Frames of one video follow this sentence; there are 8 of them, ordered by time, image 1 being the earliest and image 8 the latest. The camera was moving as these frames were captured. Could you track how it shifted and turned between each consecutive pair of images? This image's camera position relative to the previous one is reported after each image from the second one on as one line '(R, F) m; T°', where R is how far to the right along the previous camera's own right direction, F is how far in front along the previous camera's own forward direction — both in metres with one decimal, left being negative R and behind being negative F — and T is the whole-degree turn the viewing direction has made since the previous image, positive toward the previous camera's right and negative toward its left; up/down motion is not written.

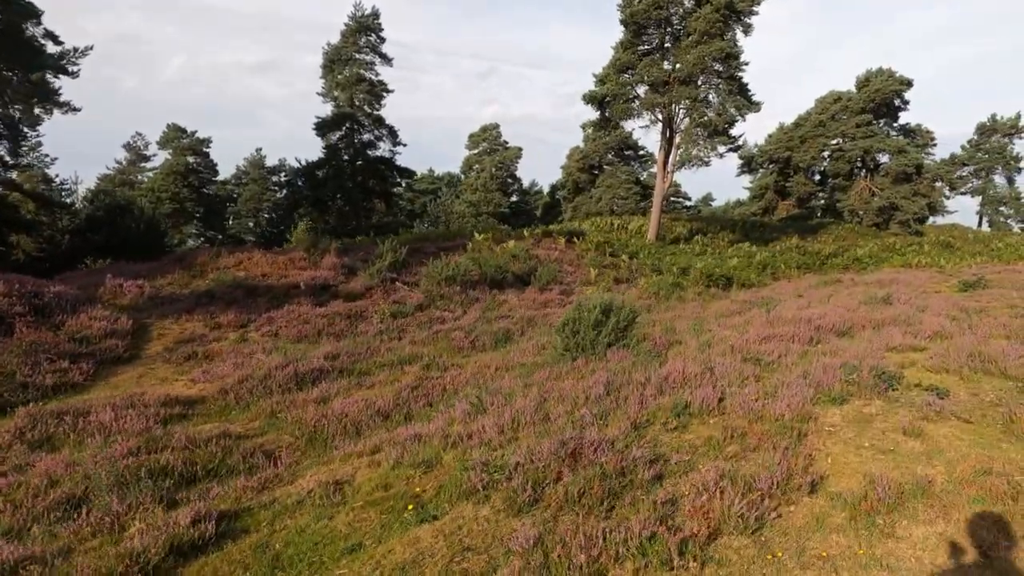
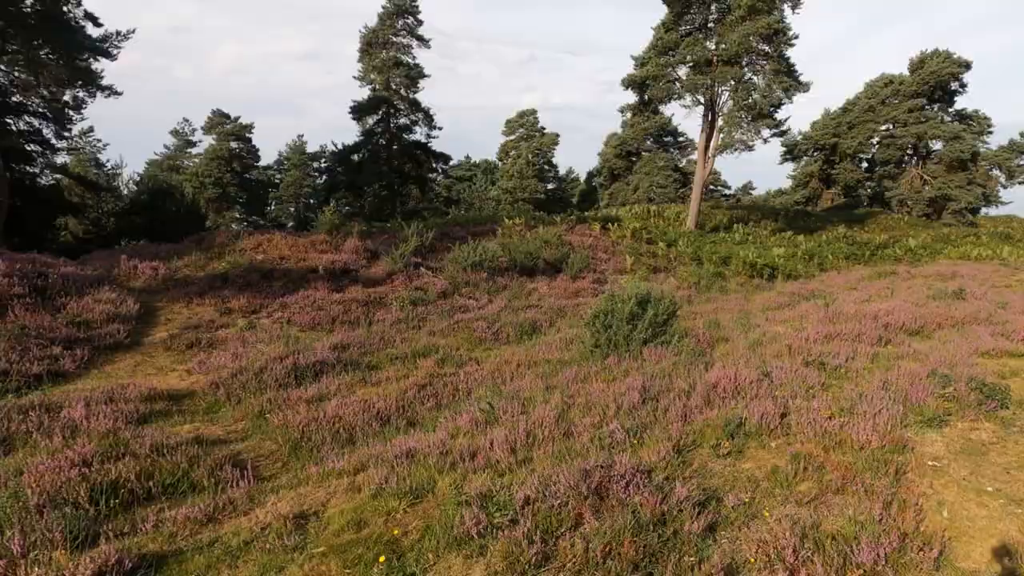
(+0.1, +1.0) m; -3°
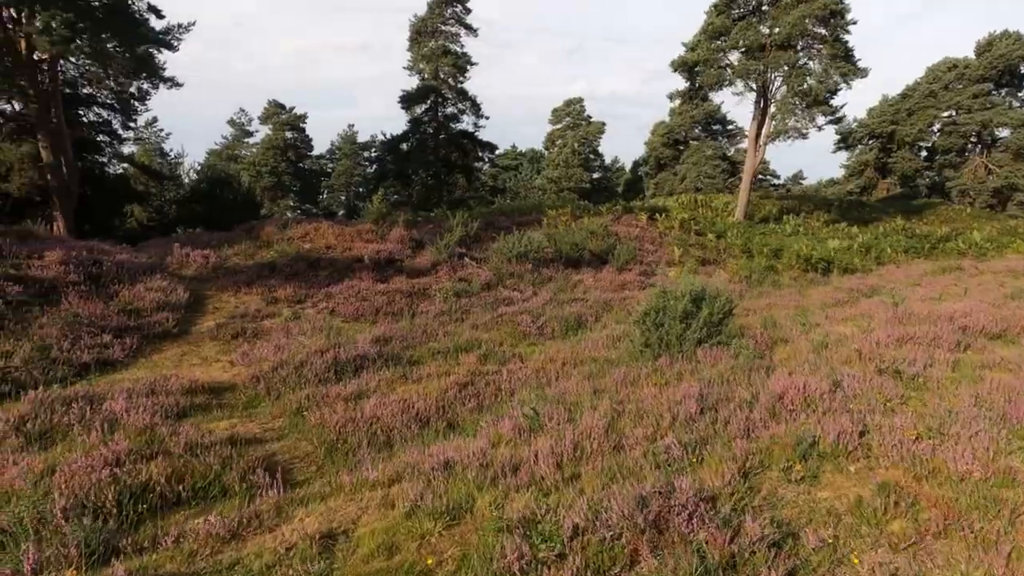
(0.0, +0.4) m; -4°
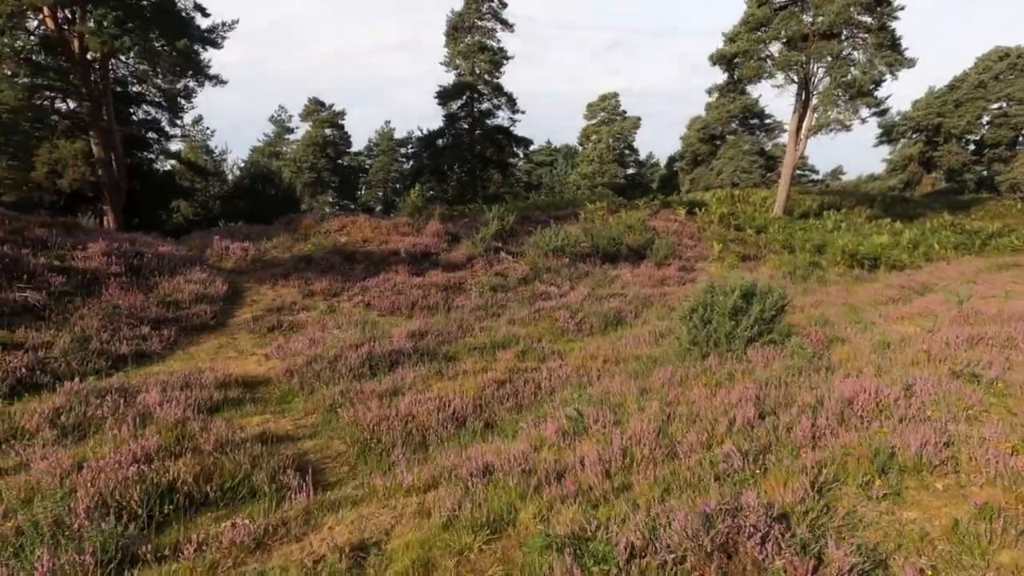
(-0.1, +0.3) m; -3°
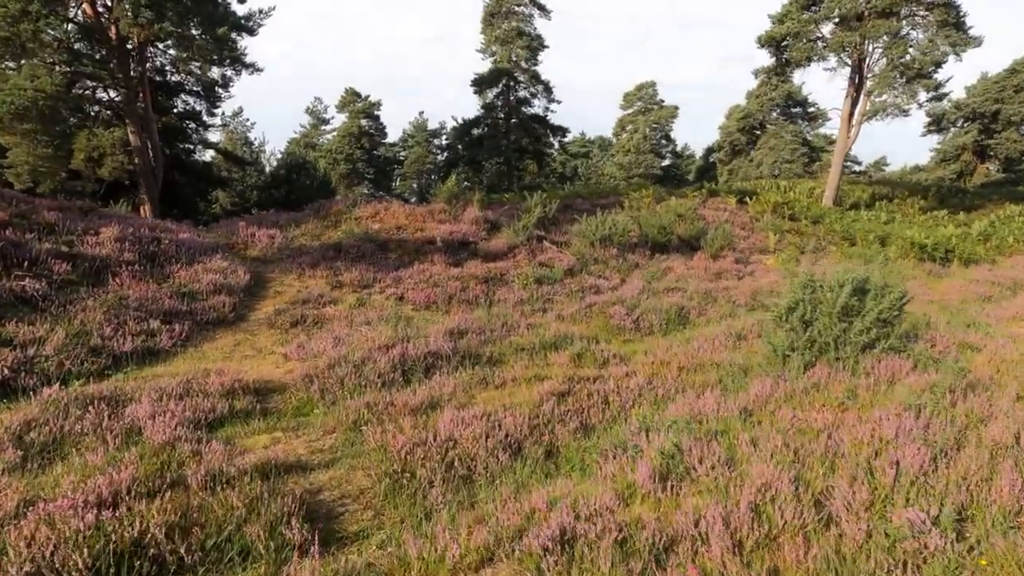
(-0.3, +1.2) m; -3°
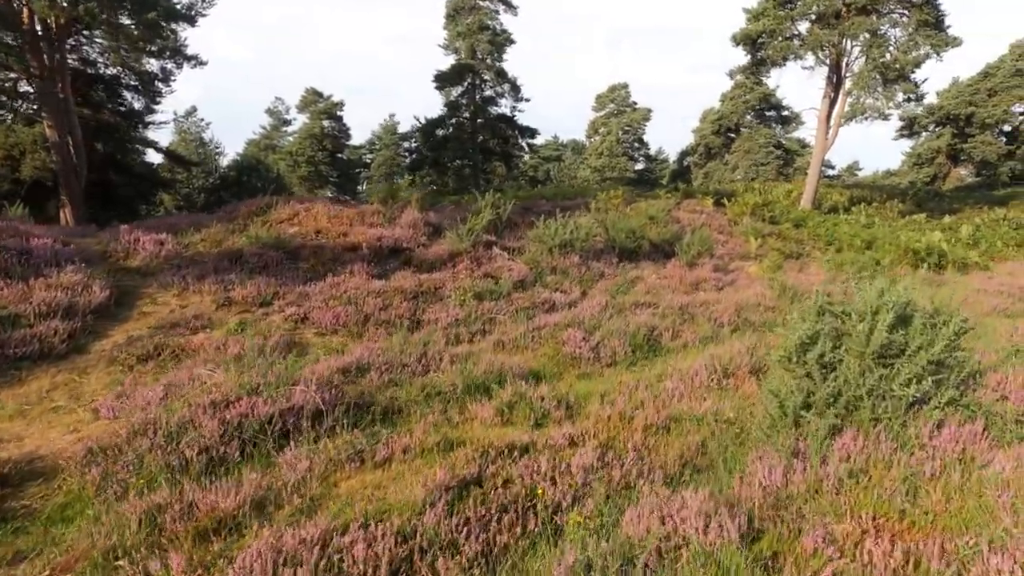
(+0.6, +1.9) m; +2°
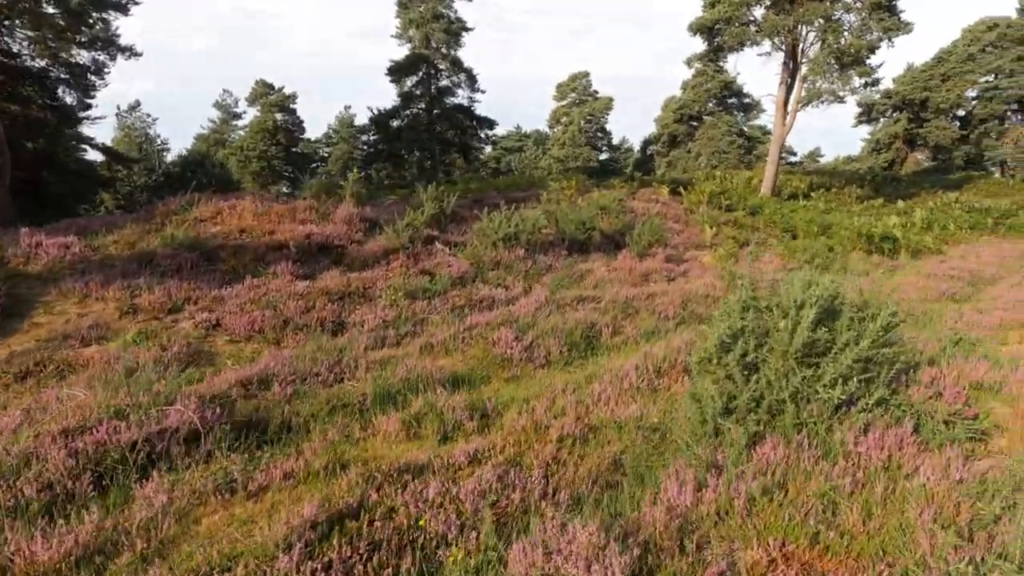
(+0.5, +0.4) m; +3°
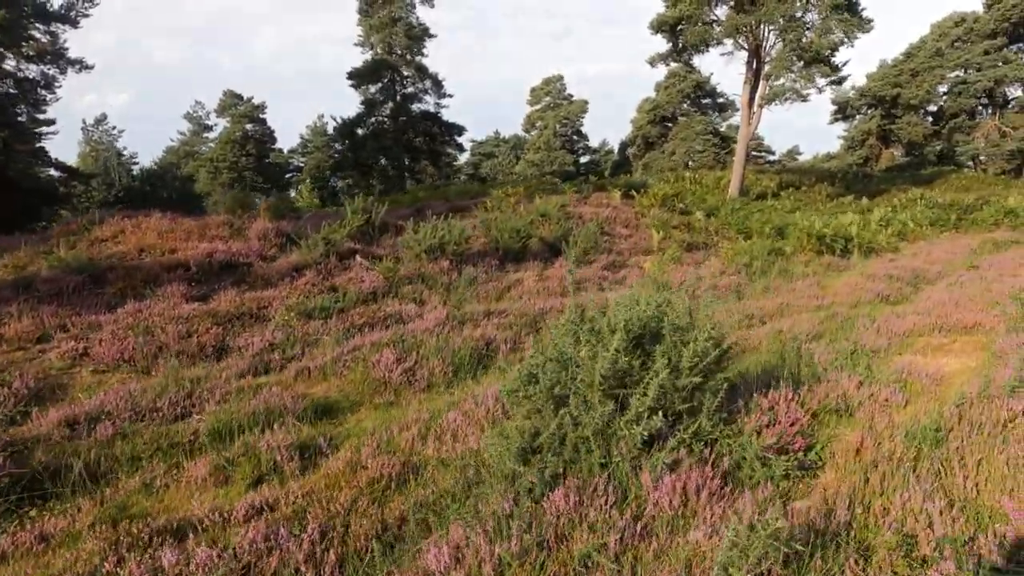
(+1.2, +0.4) m; +1°
